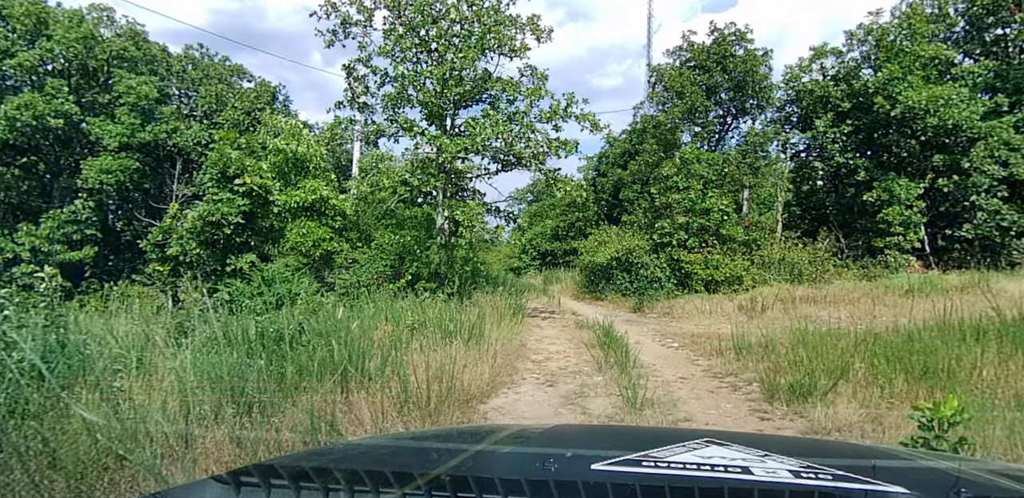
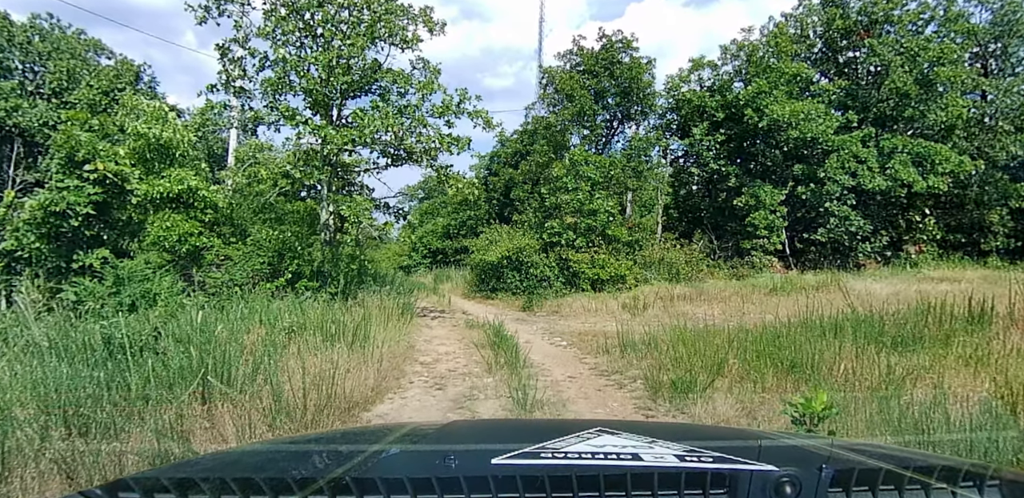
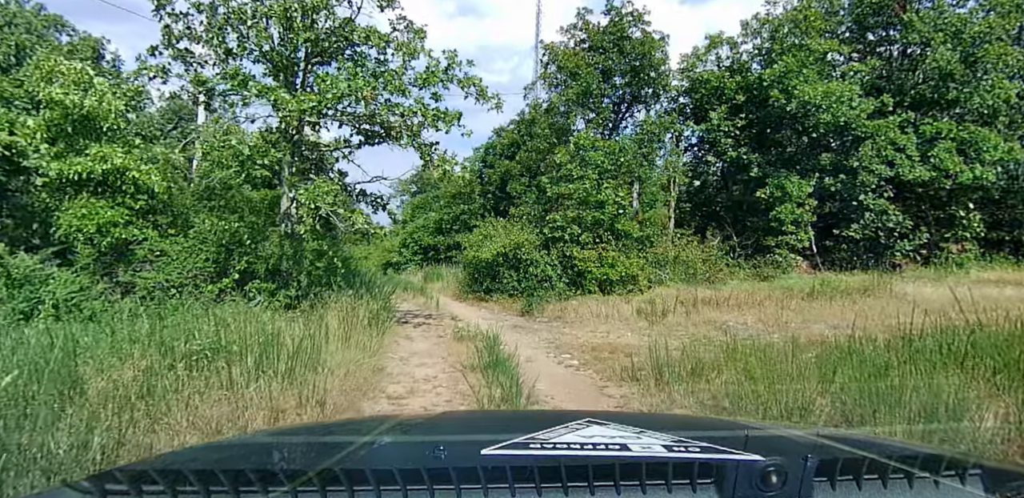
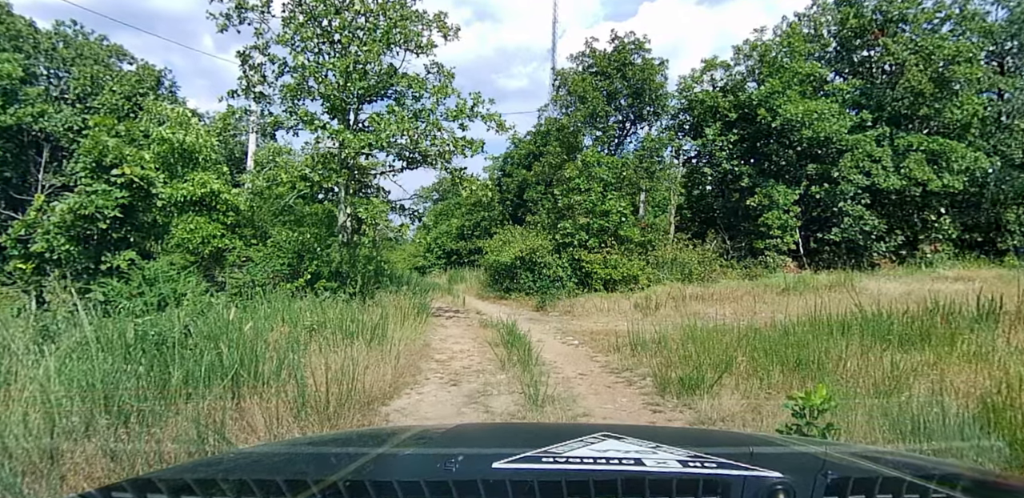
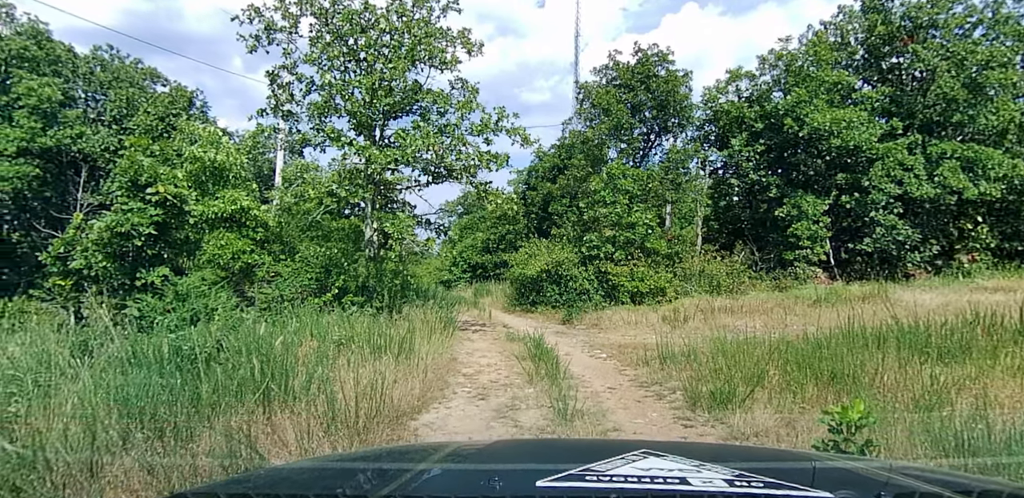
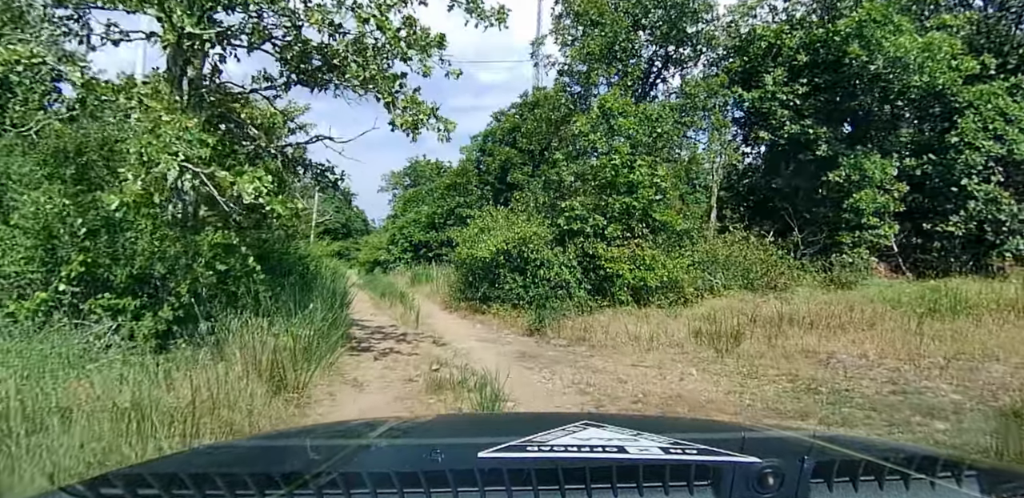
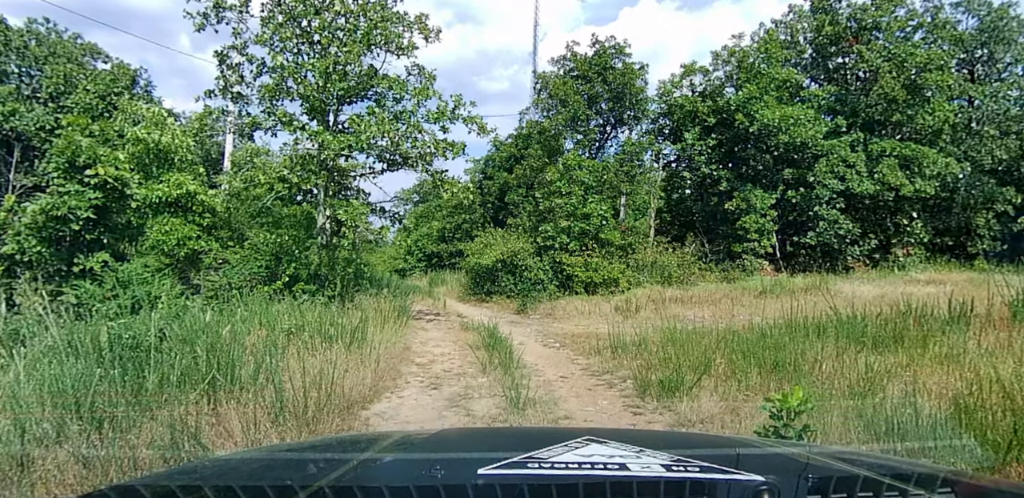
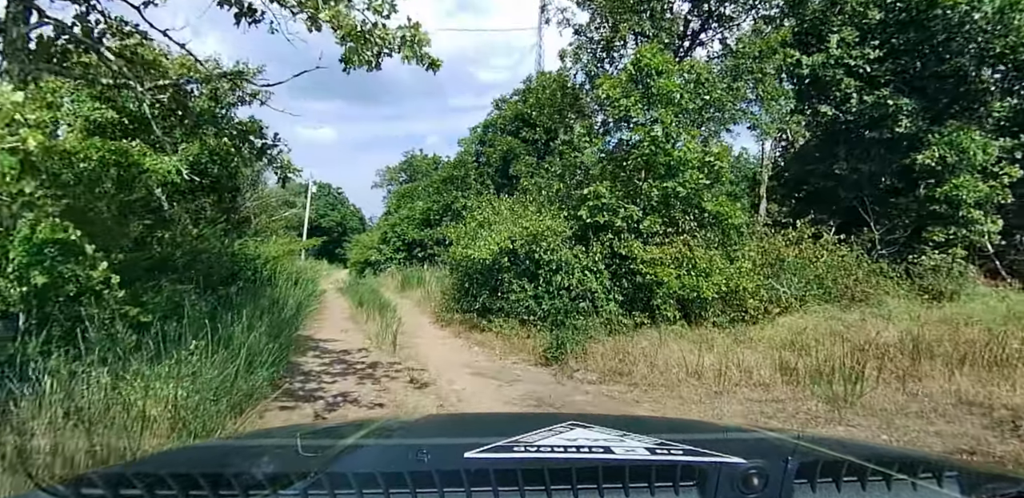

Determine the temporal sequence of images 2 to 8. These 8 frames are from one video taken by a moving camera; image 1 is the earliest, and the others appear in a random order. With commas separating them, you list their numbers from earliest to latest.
4, 7, 5, 2, 3, 6, 8
